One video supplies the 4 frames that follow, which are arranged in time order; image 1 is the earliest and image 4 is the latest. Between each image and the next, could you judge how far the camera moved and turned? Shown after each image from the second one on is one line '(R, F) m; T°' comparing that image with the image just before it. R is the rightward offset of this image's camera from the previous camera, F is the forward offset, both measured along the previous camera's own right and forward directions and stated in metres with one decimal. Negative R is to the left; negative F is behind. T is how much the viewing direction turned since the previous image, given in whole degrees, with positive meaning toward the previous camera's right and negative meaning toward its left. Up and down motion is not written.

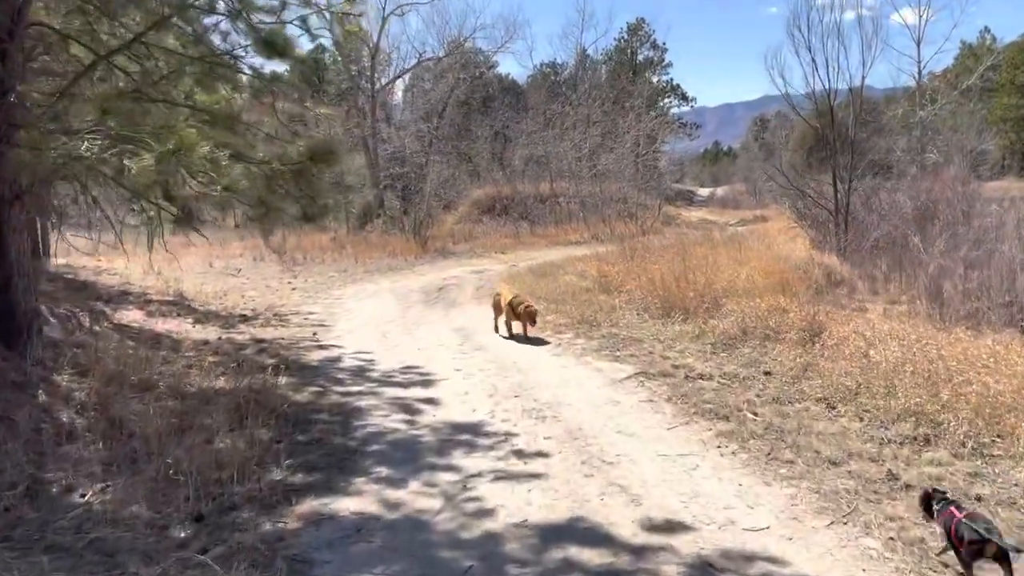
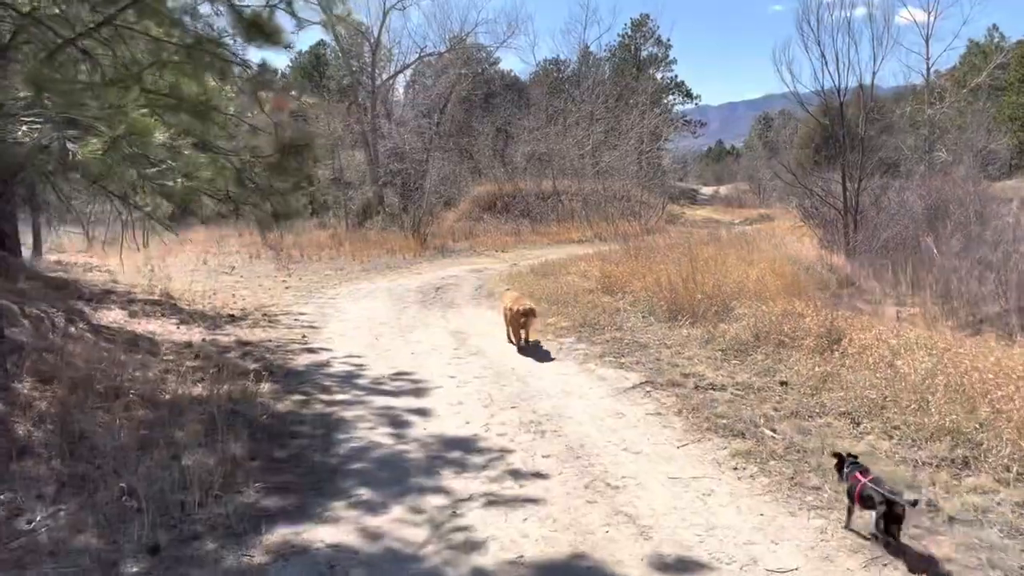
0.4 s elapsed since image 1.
(0.0, +0.4) m; 0°
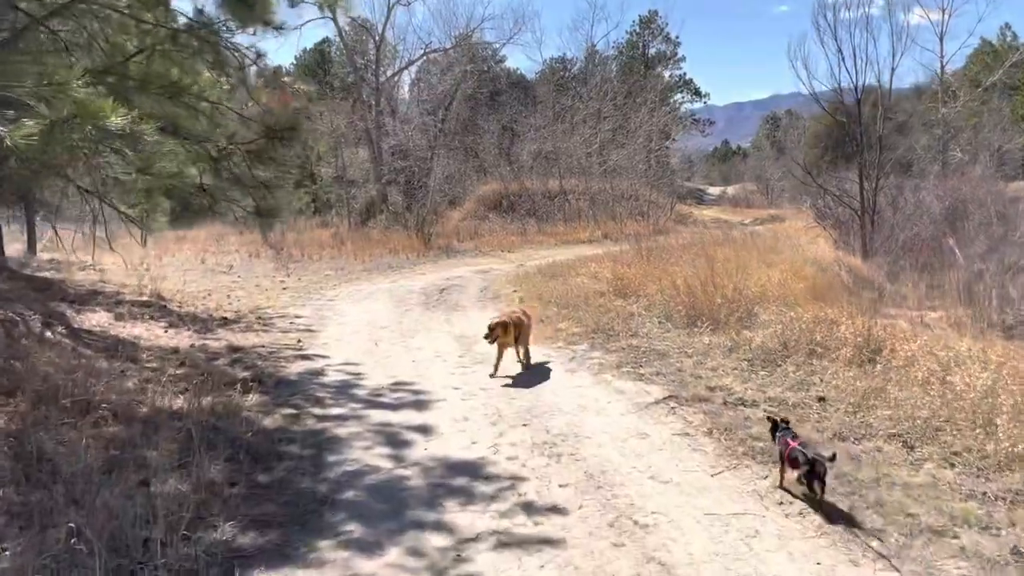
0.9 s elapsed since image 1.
(0.0, +0.5) m; 0°
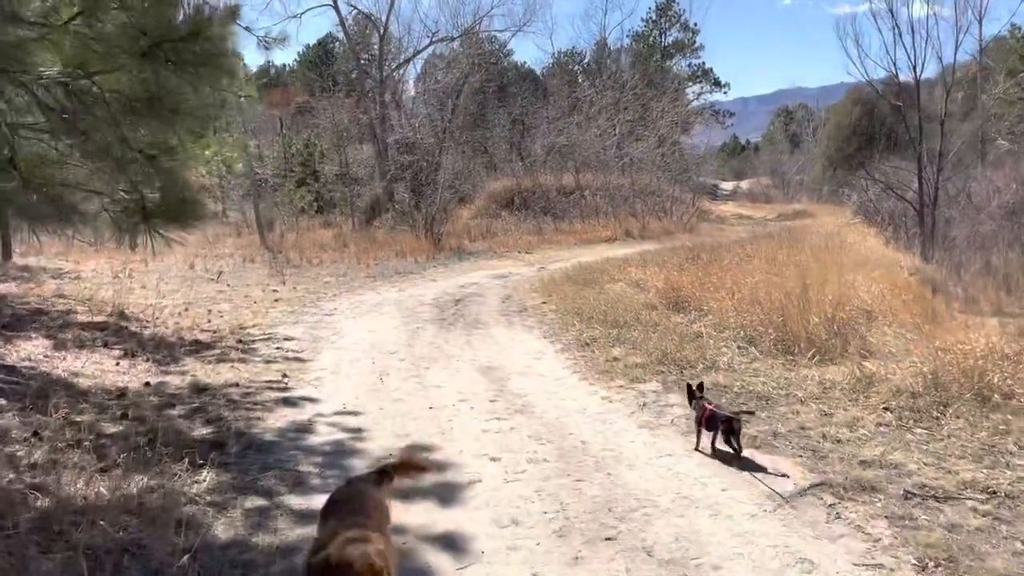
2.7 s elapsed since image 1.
(-0.3, +1.7) m; 0°
